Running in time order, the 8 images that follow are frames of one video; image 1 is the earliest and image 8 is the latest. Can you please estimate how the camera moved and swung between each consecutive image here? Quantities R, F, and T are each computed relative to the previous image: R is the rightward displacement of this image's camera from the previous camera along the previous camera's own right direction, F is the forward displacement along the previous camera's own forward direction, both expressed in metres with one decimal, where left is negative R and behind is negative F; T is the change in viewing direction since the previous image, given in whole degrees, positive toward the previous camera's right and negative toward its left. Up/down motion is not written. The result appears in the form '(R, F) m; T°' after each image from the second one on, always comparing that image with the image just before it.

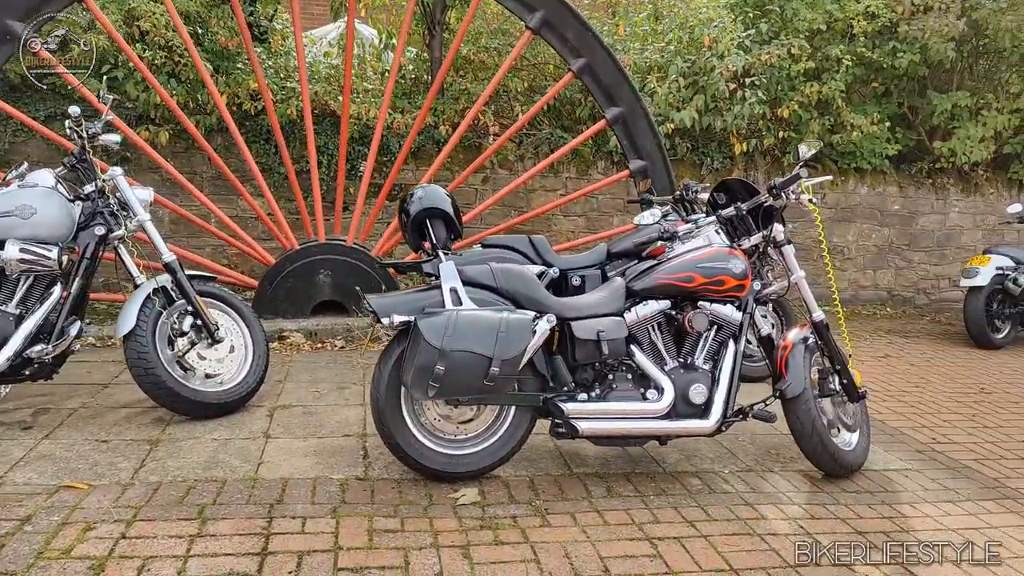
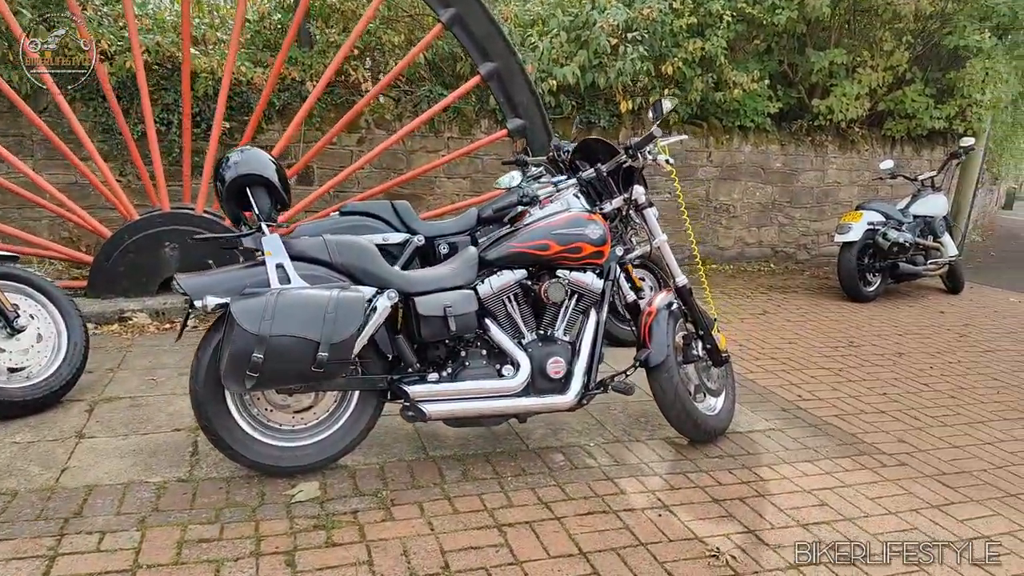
(+0.4, +0.3) m; +7°
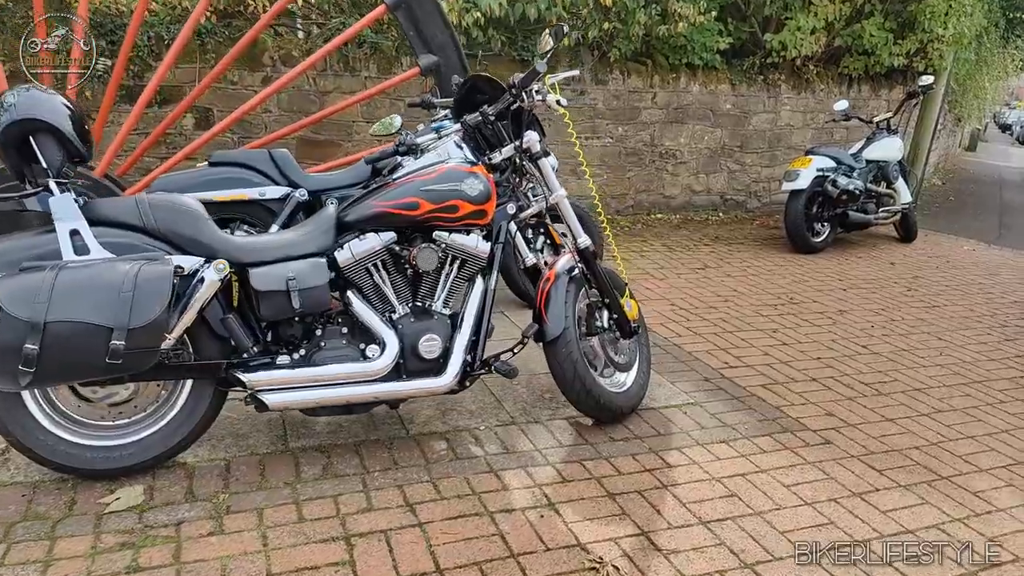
(+0.5, +0.5) m; +2°
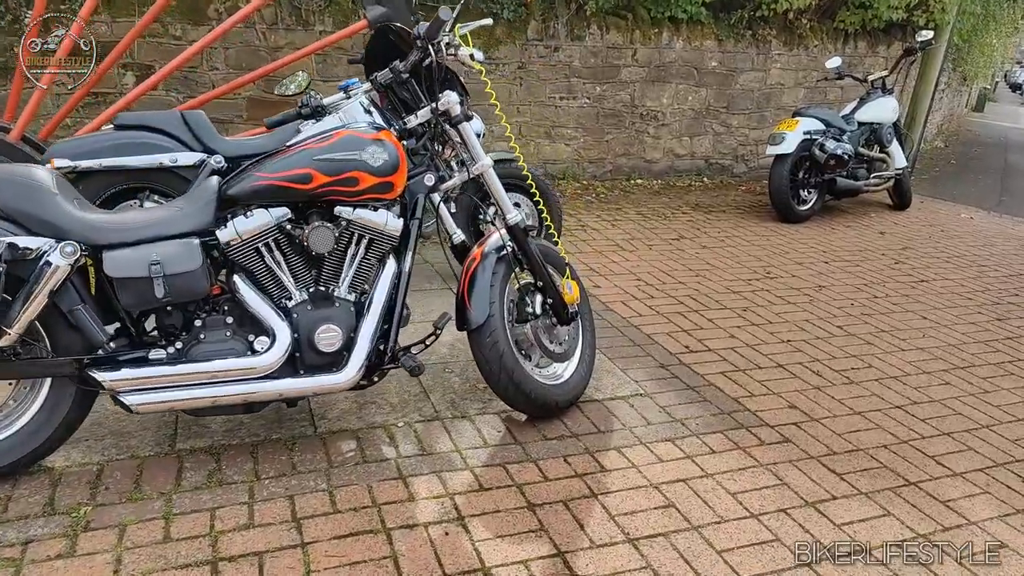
(+0.3, +0.4) m; 0°
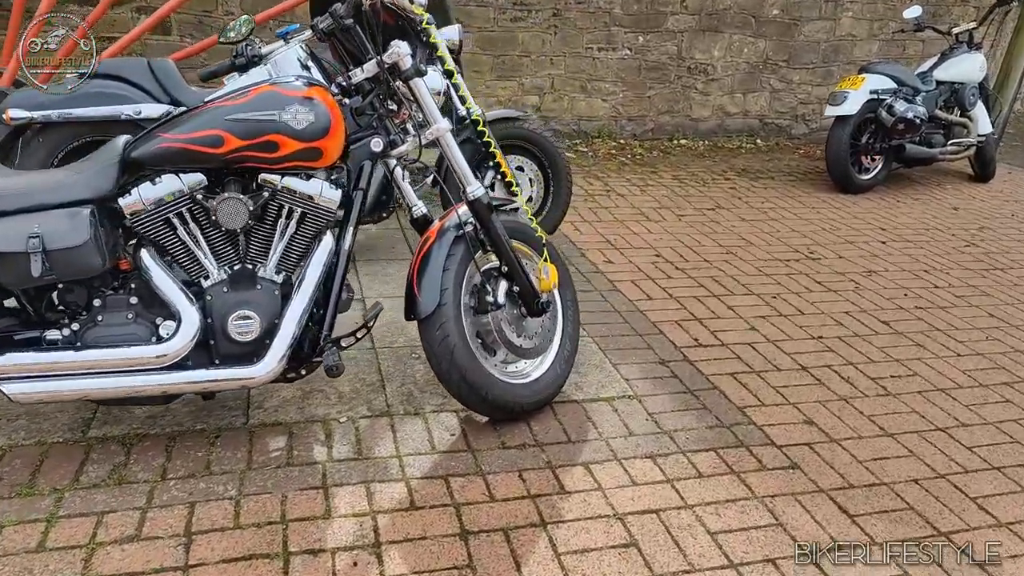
(+0.4, +0.4) m; -5°
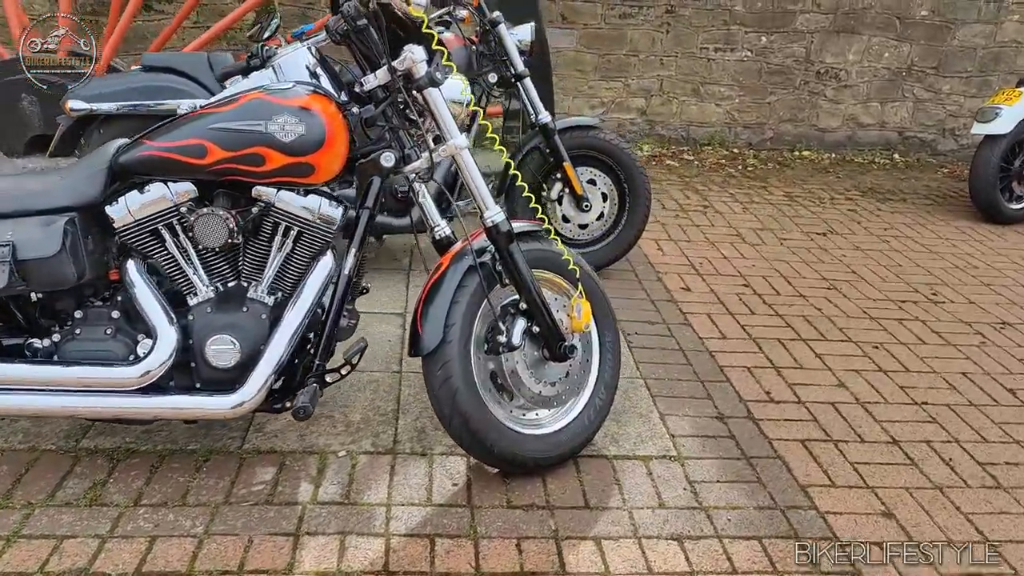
(+0.3, +0.4) m; -10°
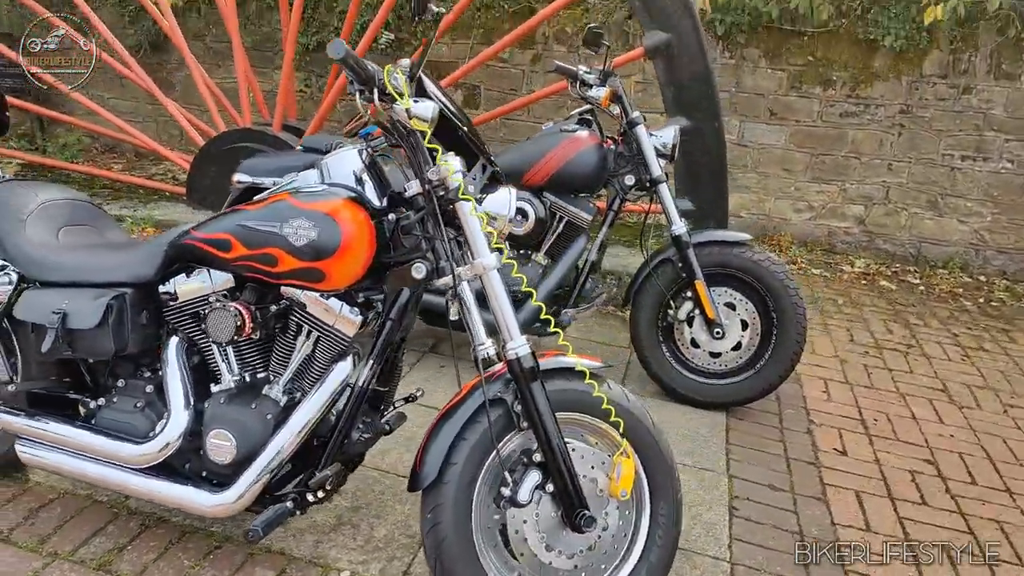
(+0.5, +0.4) m; -19°
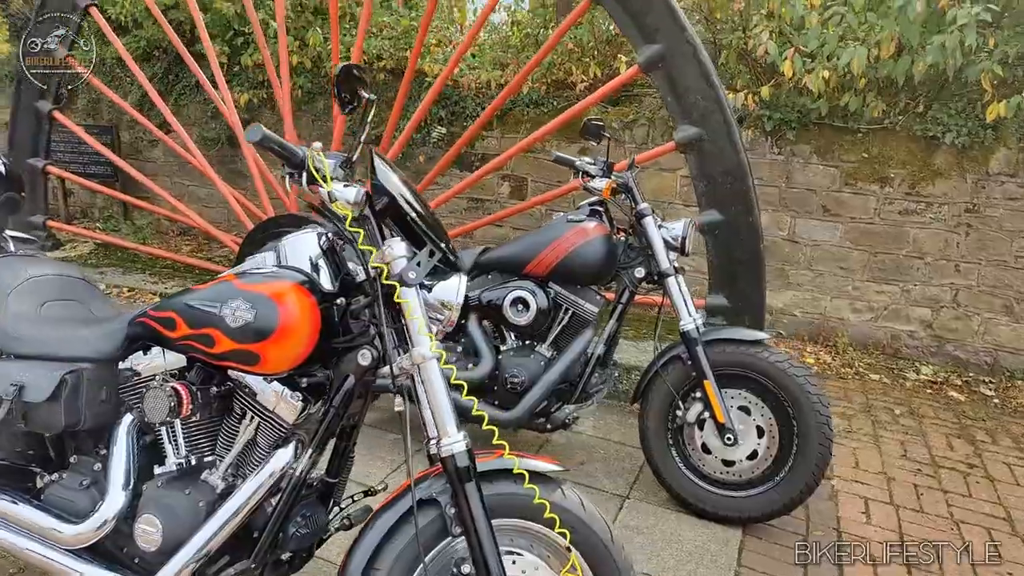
(+0.4, +0.1) m; -7°
